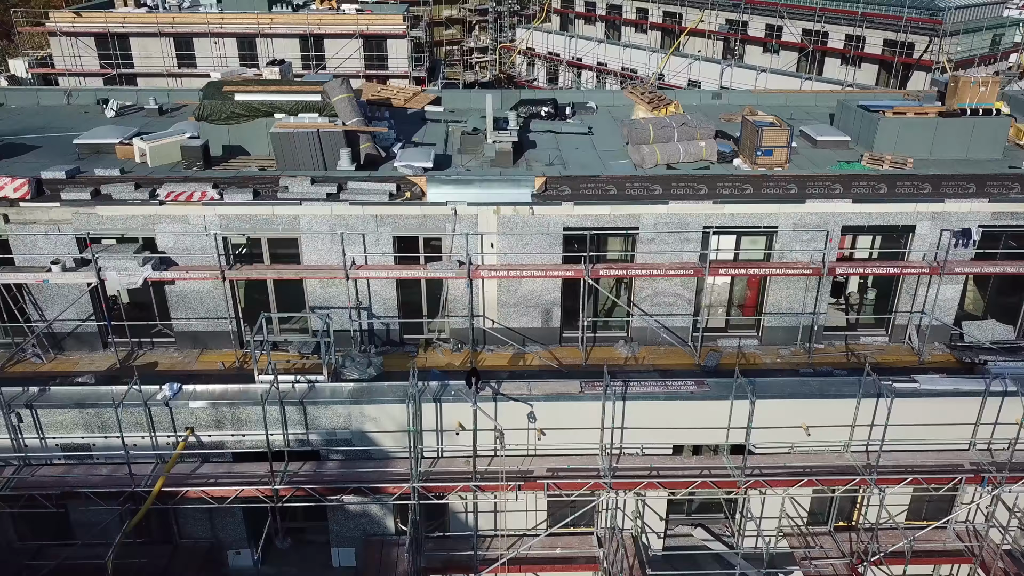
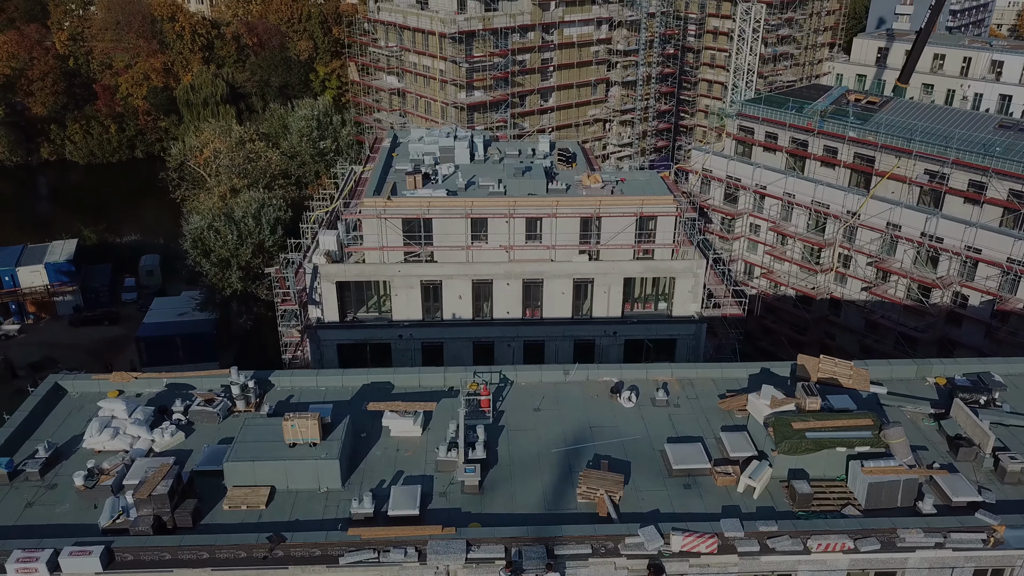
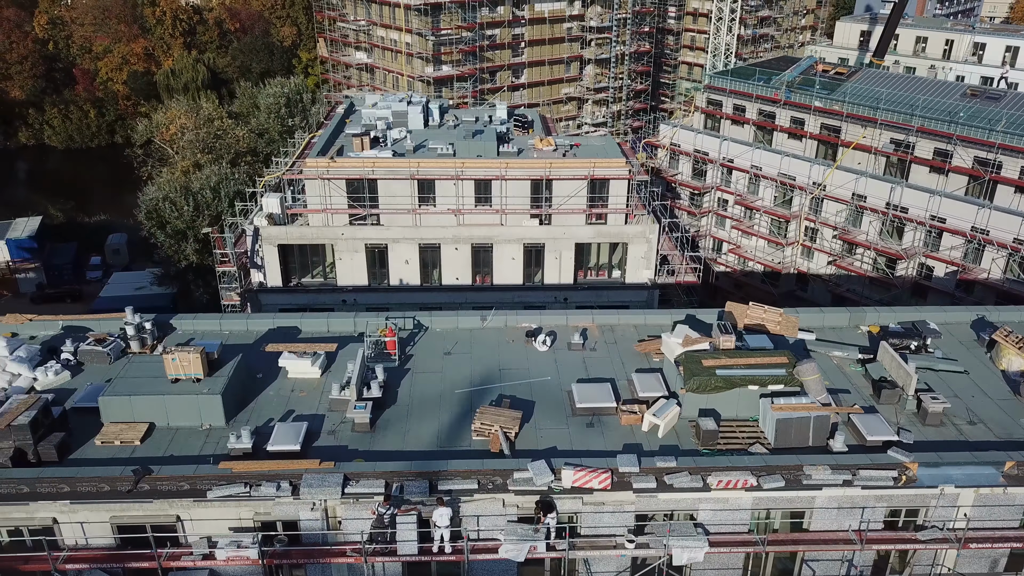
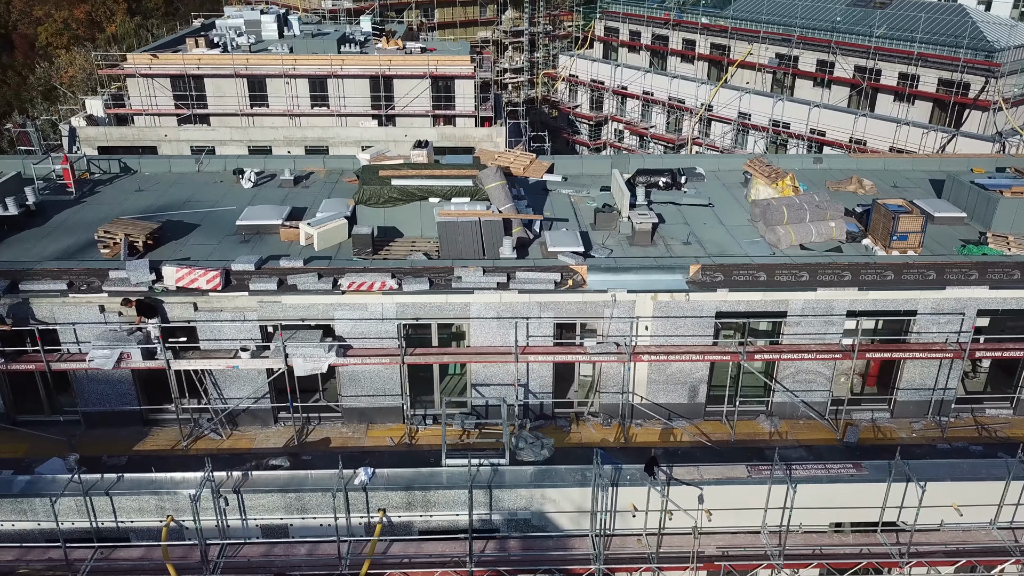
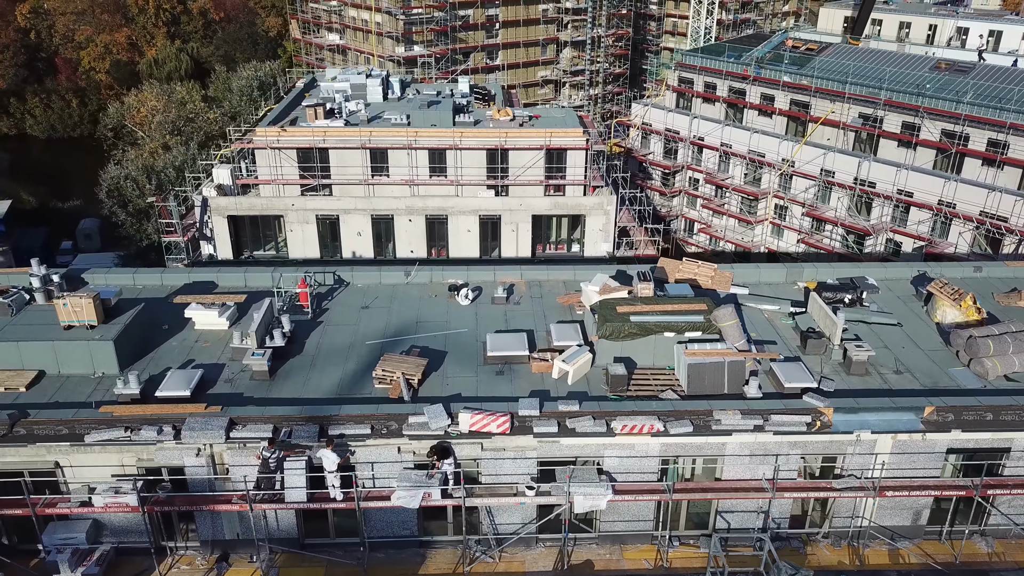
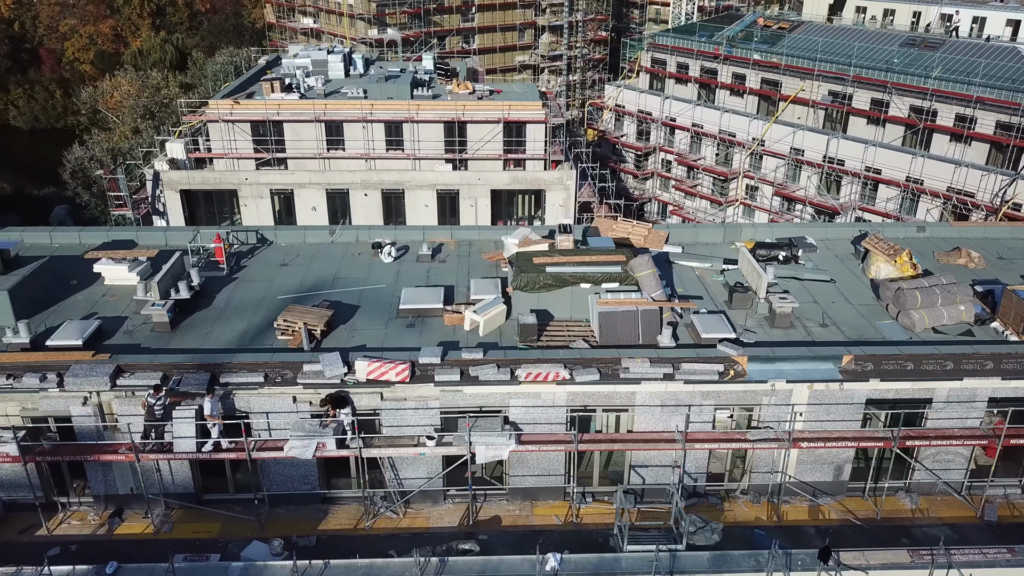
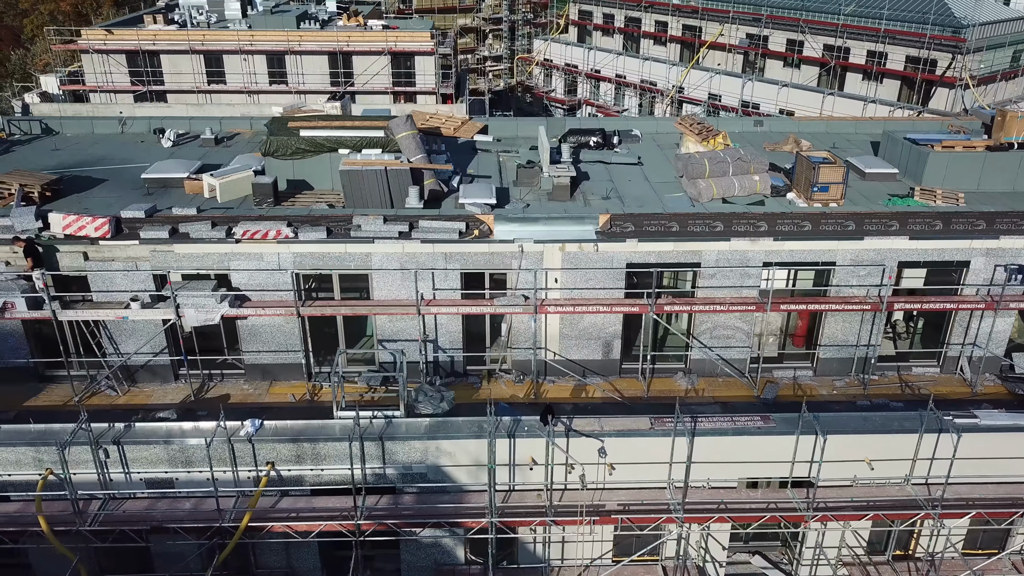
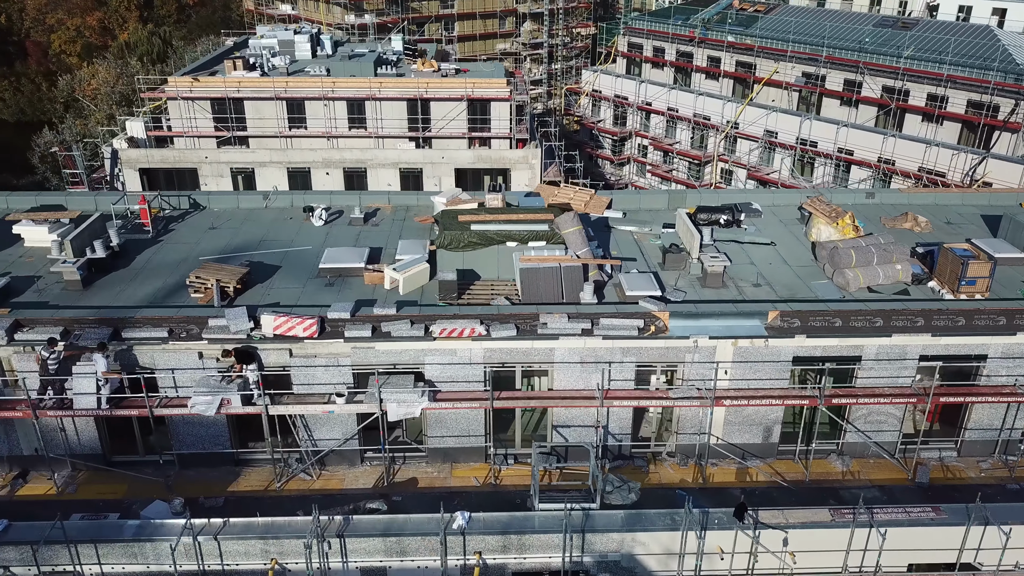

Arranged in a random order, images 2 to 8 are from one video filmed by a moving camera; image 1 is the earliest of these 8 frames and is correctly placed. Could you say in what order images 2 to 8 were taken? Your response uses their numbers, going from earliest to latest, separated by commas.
7, 4, 8, 6, 5, 3, 2
